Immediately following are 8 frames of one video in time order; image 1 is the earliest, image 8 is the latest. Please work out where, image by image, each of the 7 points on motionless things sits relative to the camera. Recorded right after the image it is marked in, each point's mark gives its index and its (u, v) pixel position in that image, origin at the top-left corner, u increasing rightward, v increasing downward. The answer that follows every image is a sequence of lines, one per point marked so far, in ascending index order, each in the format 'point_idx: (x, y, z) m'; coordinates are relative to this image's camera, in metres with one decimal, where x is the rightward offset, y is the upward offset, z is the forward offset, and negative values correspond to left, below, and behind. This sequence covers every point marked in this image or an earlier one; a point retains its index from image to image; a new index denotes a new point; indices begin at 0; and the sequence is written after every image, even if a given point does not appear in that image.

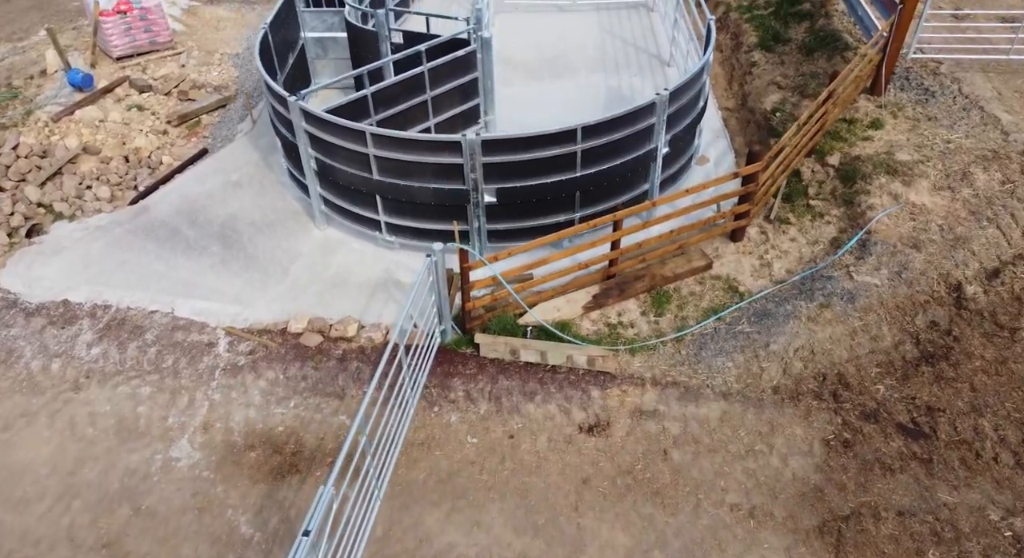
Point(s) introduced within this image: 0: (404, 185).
0: (-1.0, +0.9, +7.5) m
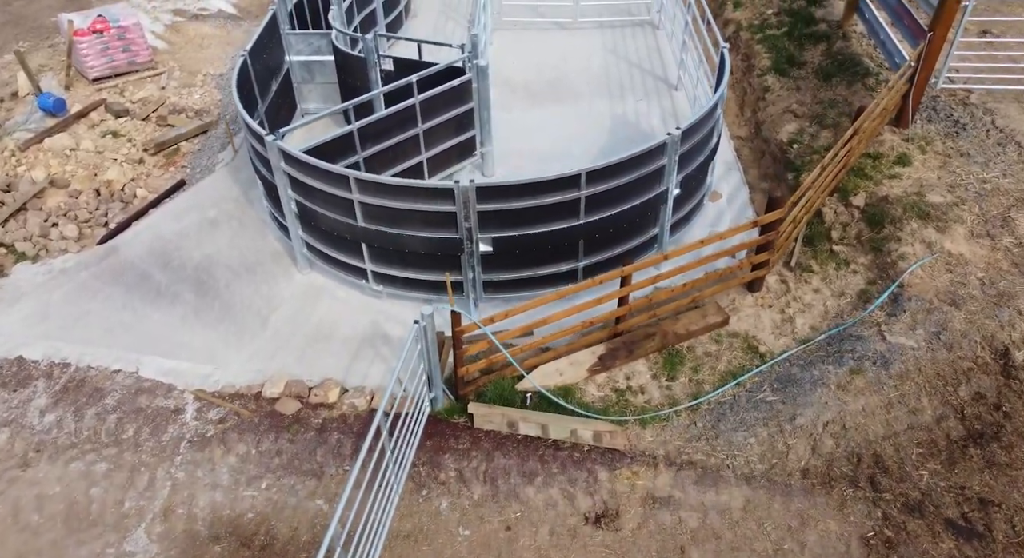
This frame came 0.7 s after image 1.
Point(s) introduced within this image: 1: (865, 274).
0: (-1.0, +0.4, +6.8) m
1: (+3.1, 0.0, +7.1) m
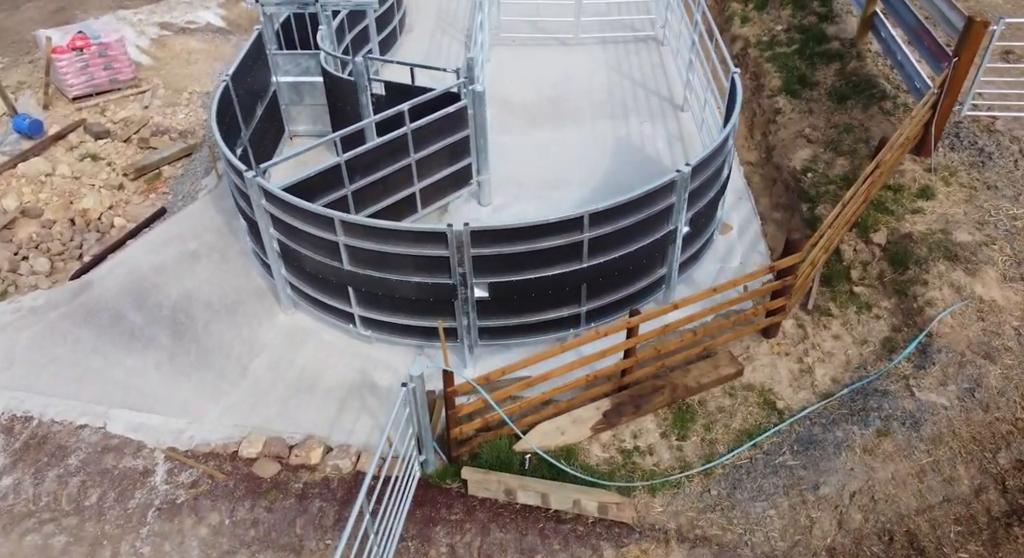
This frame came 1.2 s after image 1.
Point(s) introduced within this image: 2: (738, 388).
0: (-1.0, 0.0, +6.3) m
1: (+3.1, -0.3, +6.6) m
2: (+1.7, -0.8, +6.3) m
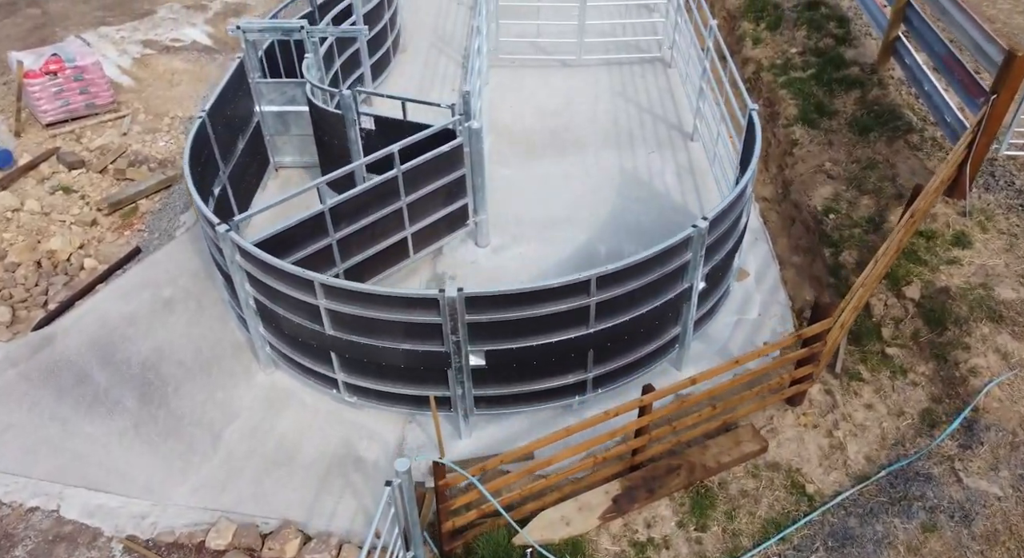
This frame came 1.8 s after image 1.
0: (-1.0, -0.5, +5.7) m
1: (+3.1, -0.8, +6.0) m
2: (+1.7, -1.3, +5.6) m
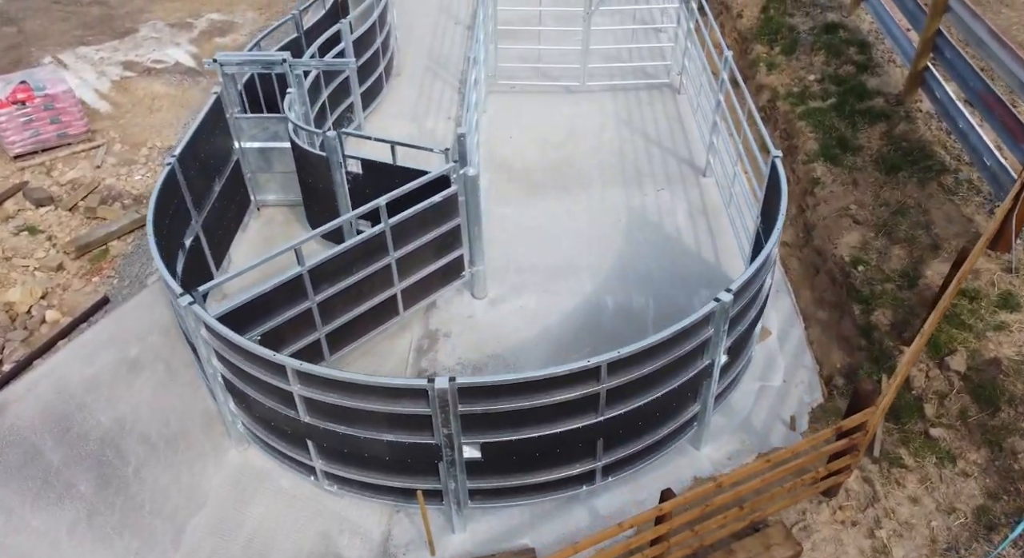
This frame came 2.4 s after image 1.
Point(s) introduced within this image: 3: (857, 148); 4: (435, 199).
0: (-1.0, -1.0, +5.0) m
1: (+3.1, -1.3, +5.3) m
2: (+1.7, -1.8, +4.9) m
3: (+3.7, +1.4, +8.8) m
4: (-0.6, +0.7, +6.7) m
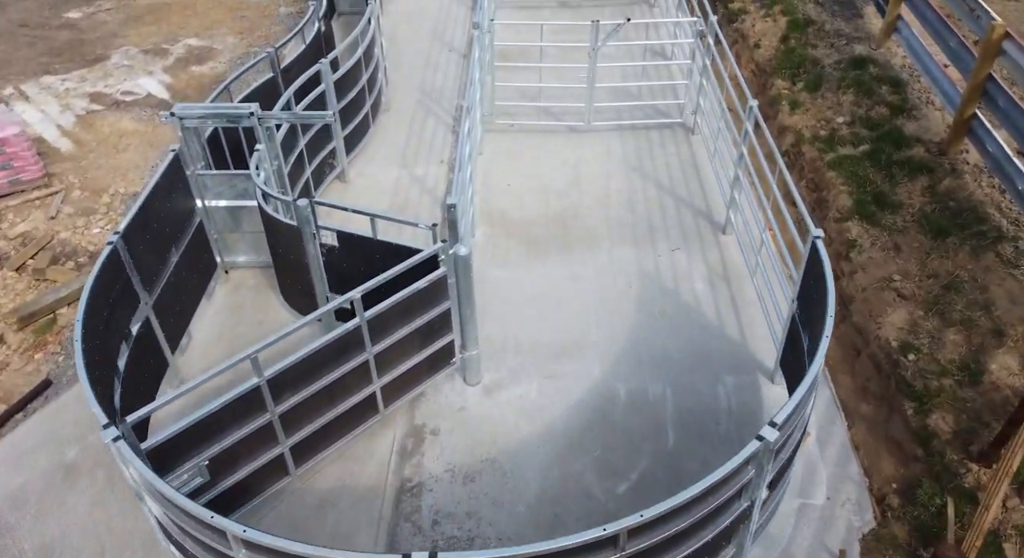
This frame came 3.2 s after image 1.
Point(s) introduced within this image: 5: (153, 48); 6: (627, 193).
0: (-1.0, -1.6, +4.0) m
1: (+3.0, -2.0, +4.4) m
2: (+1.7, -2.5, +4.0) m
3: (+3.7, +0.7, +7.8) m
4: (-0.6, 0.0, +5.7) m
5: (-5.9, +3.8, +13.4) m
6: (+1.3, +1.0, +9.1) m
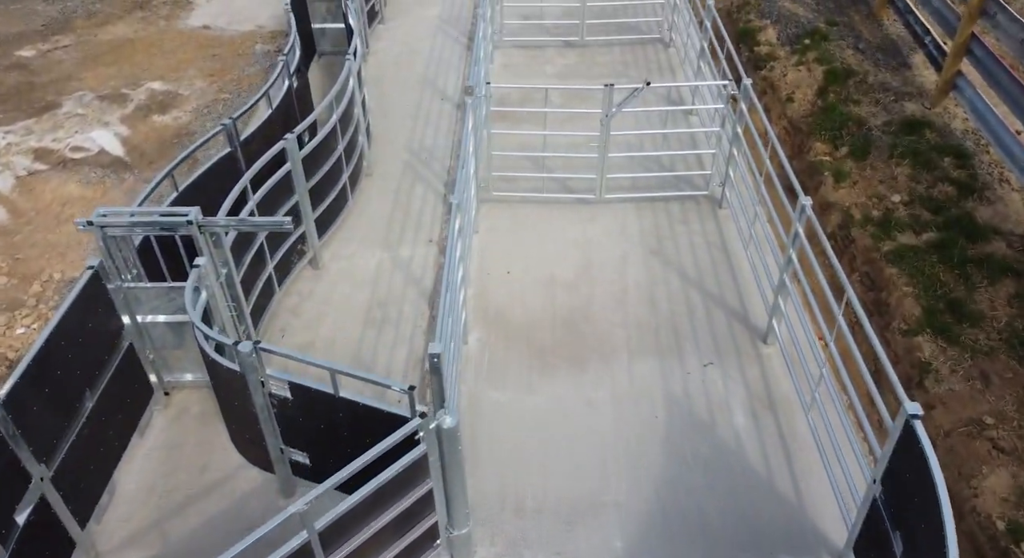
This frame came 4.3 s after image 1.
0: (-1.0, -2.6, +2.6) m
1: (+3.0, -3.0, +3.0) m
2: (+1.7, -3.5, +2.6) m
3: (+3.7, -0.3, +6.5) m
4: (-0.6, -1.0, +4.3) m
5: (-5.9, +2.7, +12.0) m
6: (+1.3, -0.1, +7.7) m
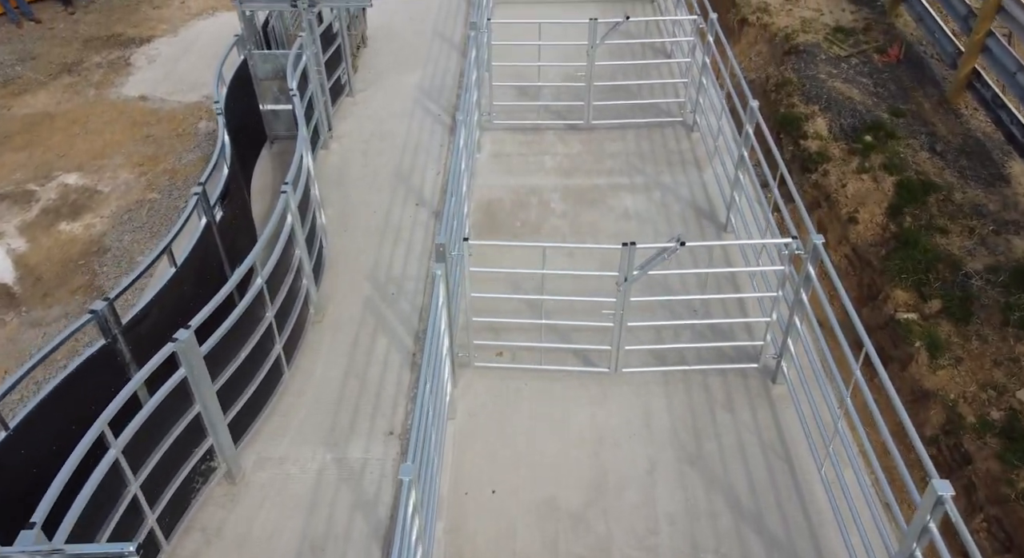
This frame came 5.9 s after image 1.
0: (-1.1, -4.2, +0.4) m
1: (+3.0, -4.5, +0.8) m
2: (+1.6, -5.0, +0.3) m
3: (+3.6, -1.9, +4.3) m
4: (-0.7, -2.6, +2.1) m
5: (-6.0, +1.1, +9.8) m
6: (+1.2, -1.7, +5.5) m
